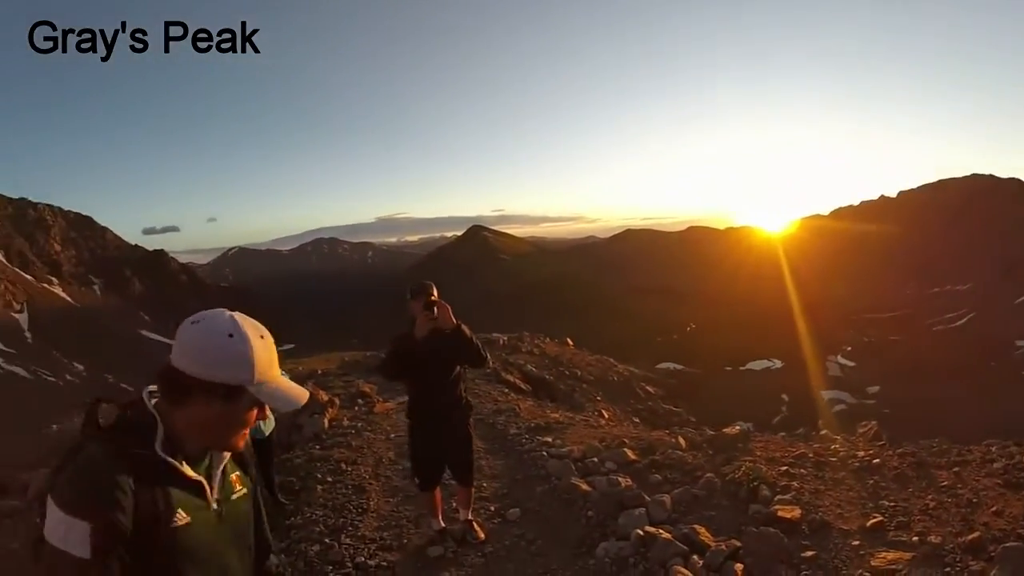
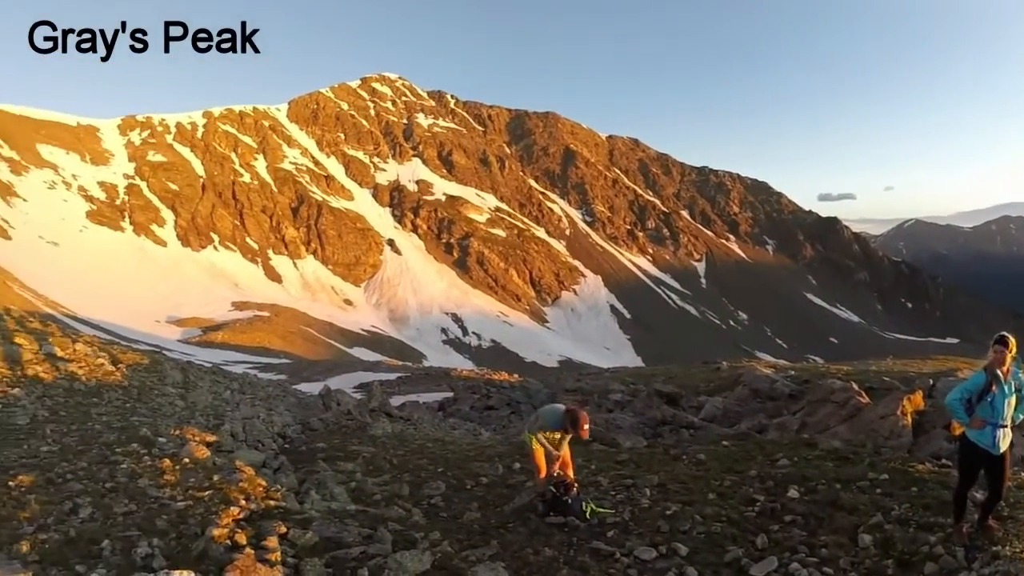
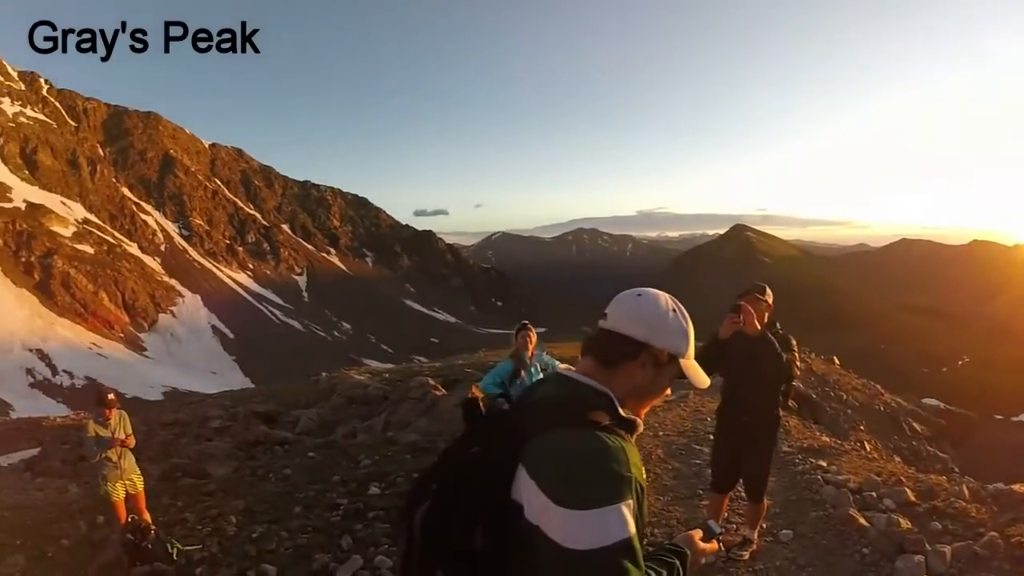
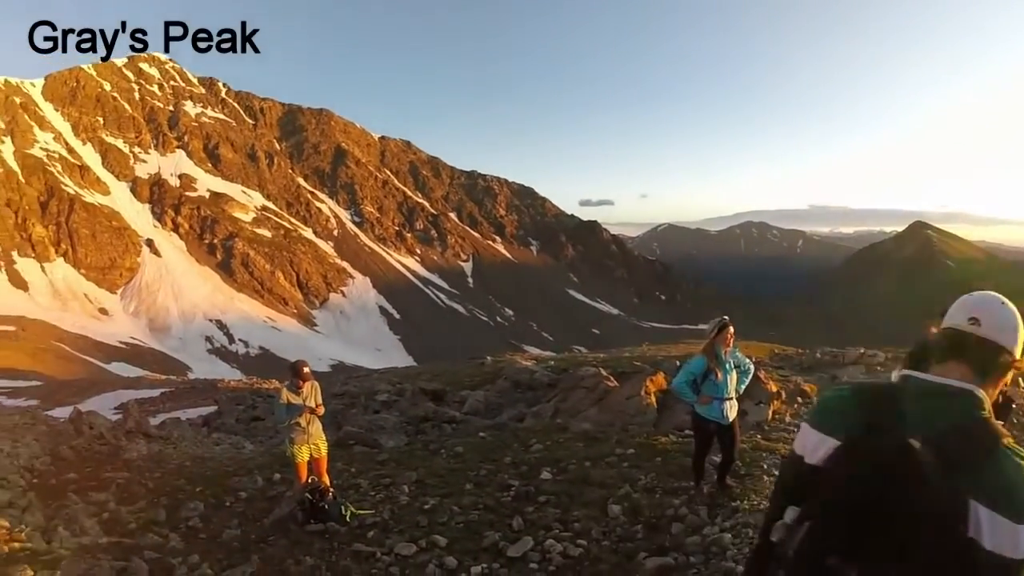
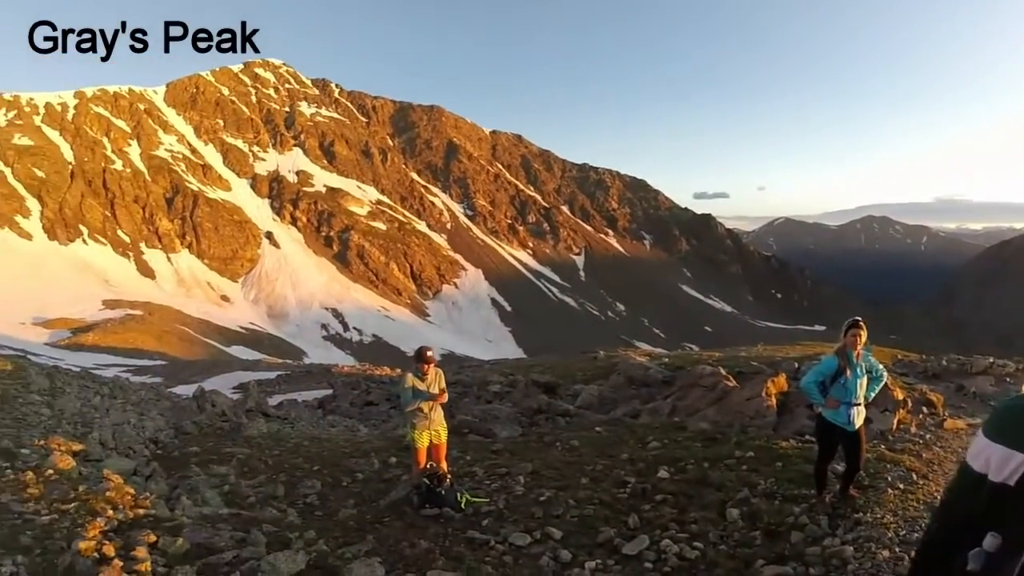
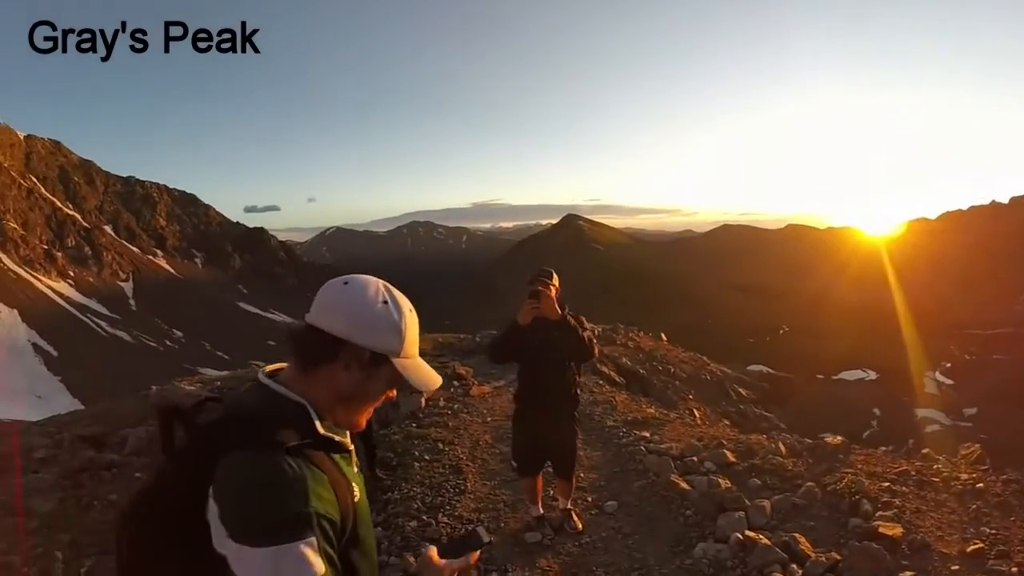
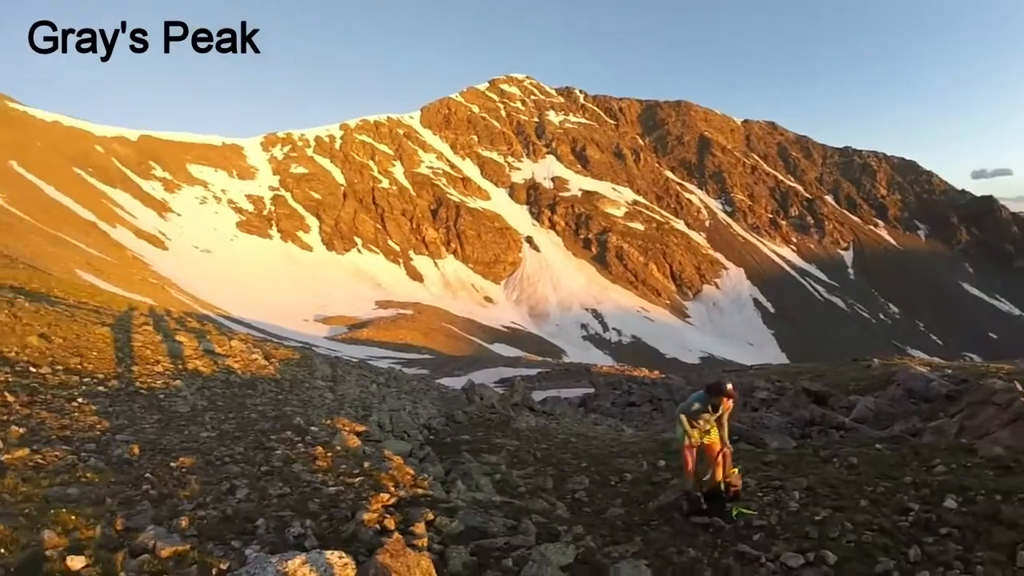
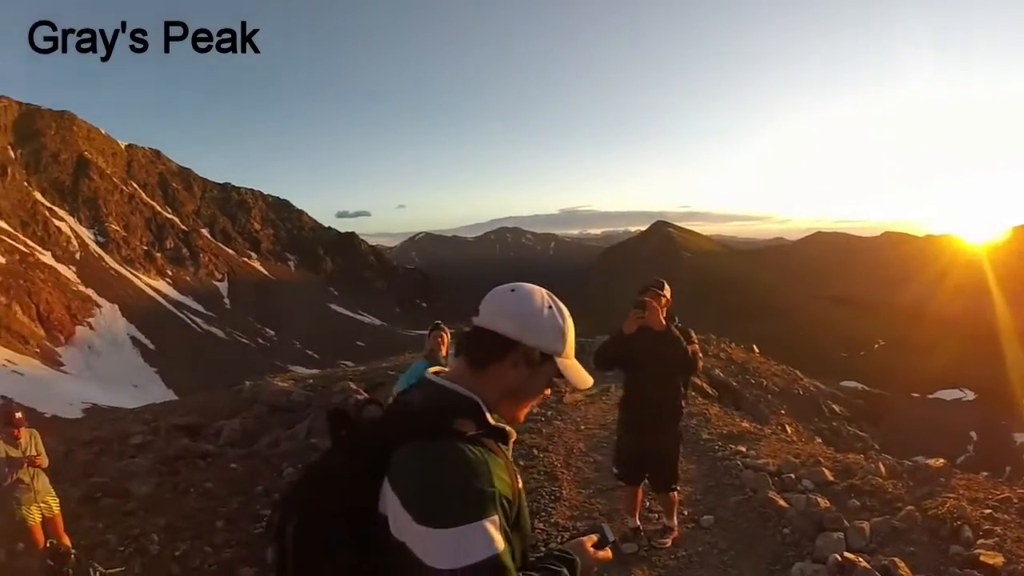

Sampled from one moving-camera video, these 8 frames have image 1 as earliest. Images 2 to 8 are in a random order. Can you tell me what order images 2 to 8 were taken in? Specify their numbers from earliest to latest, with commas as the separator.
6, 8, 3, 4, 5, 2, 7
